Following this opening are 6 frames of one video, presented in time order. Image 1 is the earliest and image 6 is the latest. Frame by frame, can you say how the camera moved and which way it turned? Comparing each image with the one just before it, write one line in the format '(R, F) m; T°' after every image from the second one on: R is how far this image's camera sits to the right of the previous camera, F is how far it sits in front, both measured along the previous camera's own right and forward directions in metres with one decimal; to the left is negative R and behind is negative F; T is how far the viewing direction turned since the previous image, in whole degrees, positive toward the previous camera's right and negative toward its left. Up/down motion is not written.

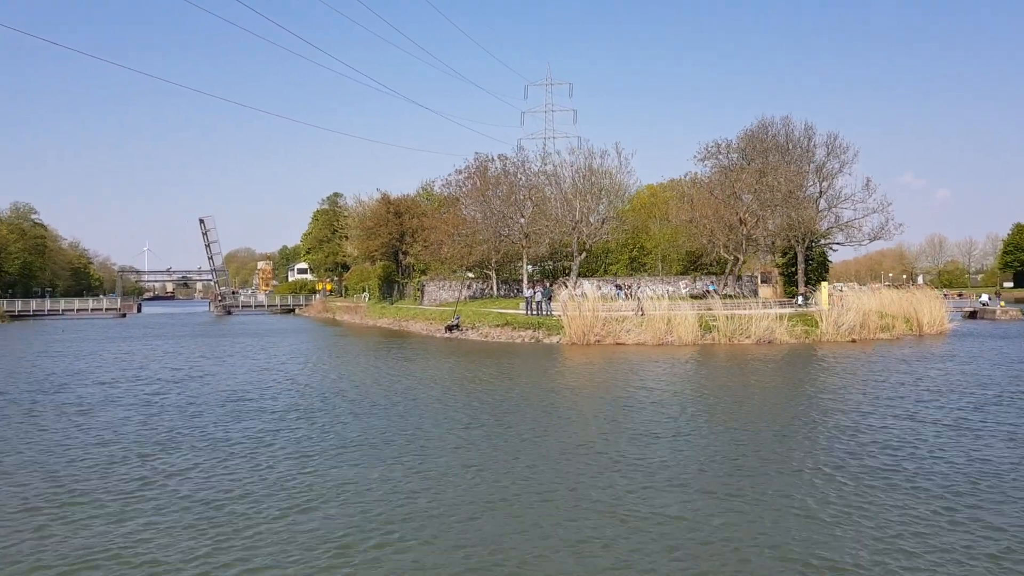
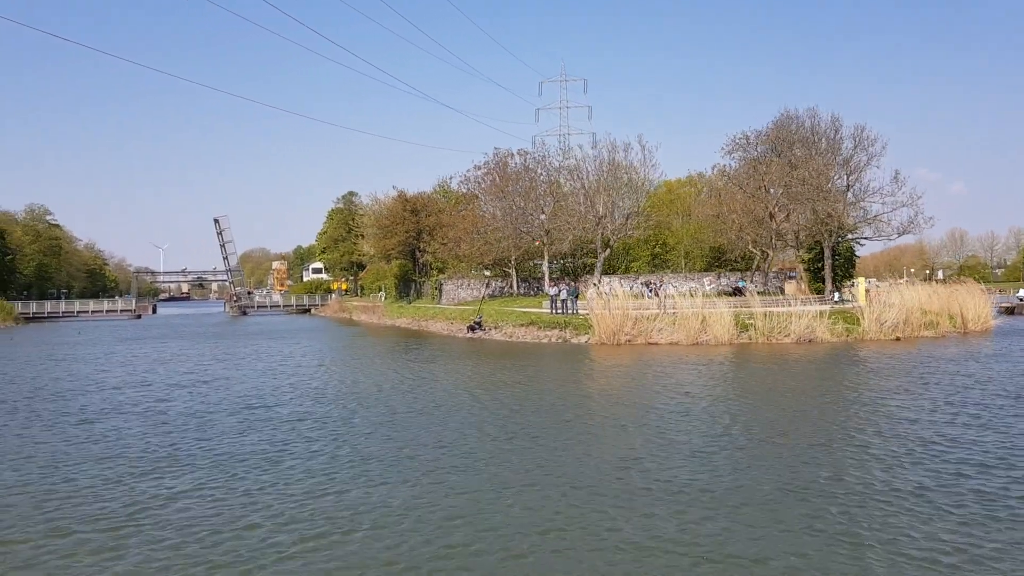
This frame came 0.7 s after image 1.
(-0.5, +1.3) m; -1°
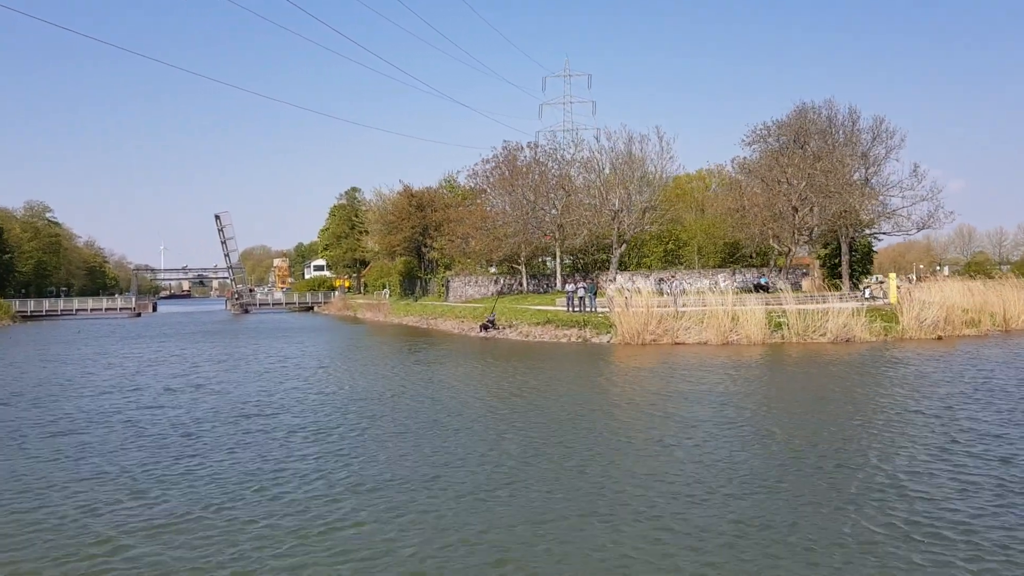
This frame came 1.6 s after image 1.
(-0.7, +1.7) m; 0°
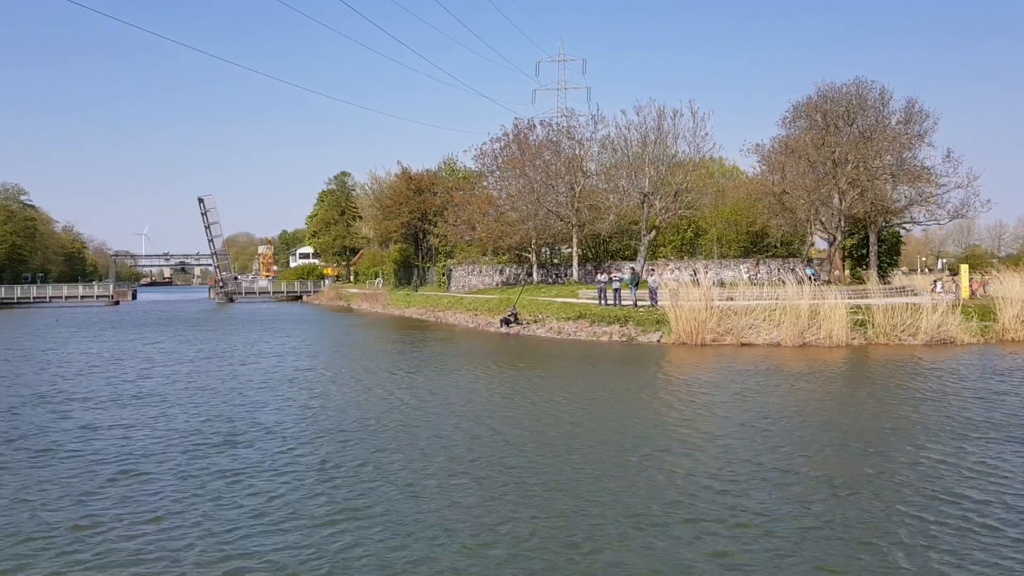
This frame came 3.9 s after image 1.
(-1.7, +4.4) m; +1°
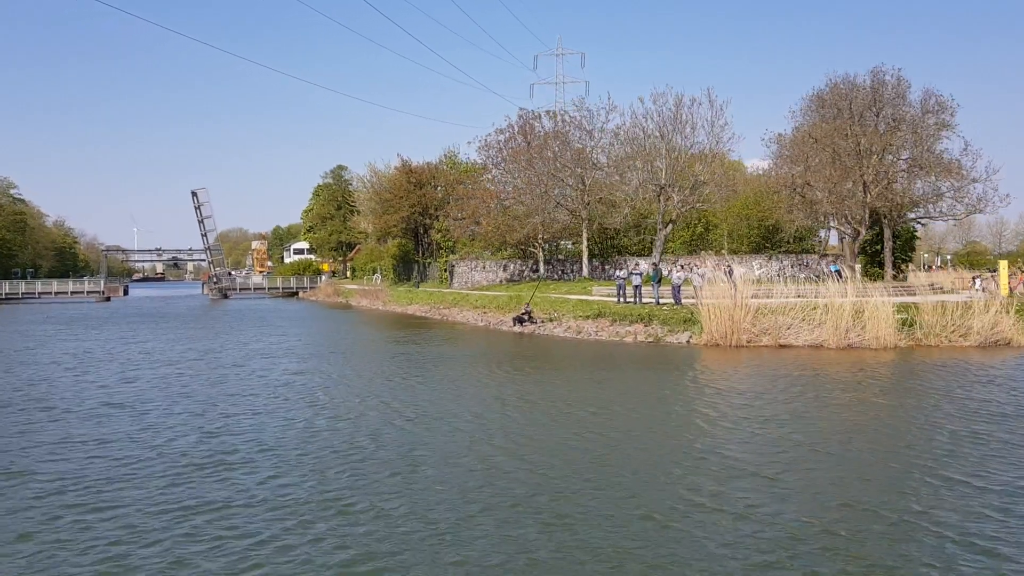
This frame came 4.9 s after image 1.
(-0.8, +1.9) m; 0°
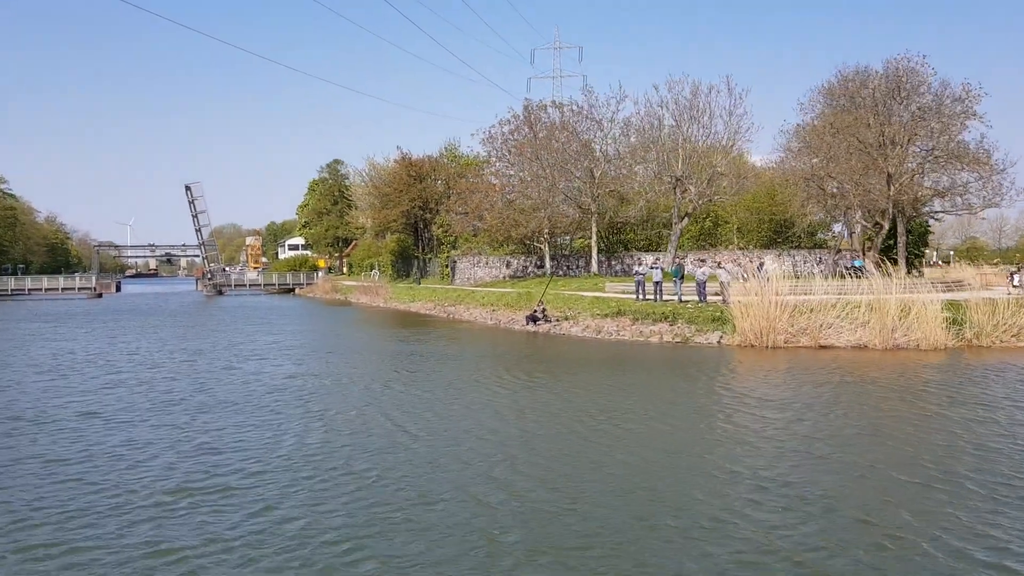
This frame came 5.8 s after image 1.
(-0.7, +1.7) m; 0°
